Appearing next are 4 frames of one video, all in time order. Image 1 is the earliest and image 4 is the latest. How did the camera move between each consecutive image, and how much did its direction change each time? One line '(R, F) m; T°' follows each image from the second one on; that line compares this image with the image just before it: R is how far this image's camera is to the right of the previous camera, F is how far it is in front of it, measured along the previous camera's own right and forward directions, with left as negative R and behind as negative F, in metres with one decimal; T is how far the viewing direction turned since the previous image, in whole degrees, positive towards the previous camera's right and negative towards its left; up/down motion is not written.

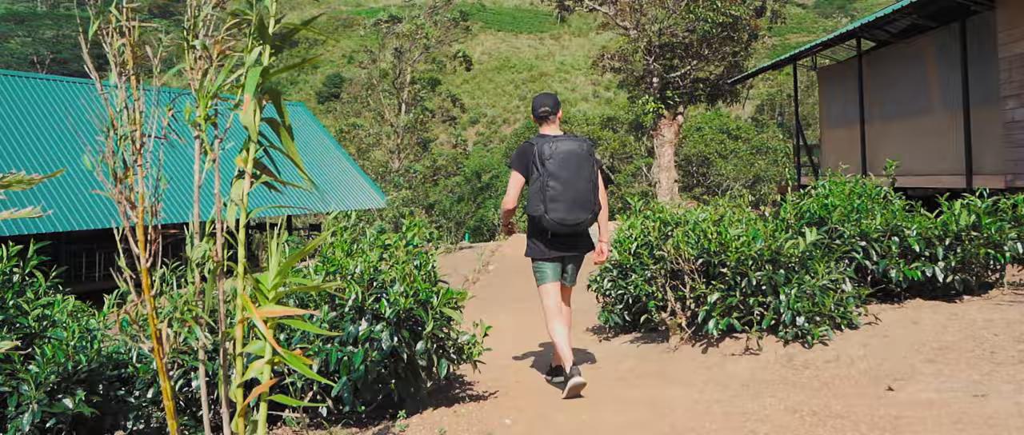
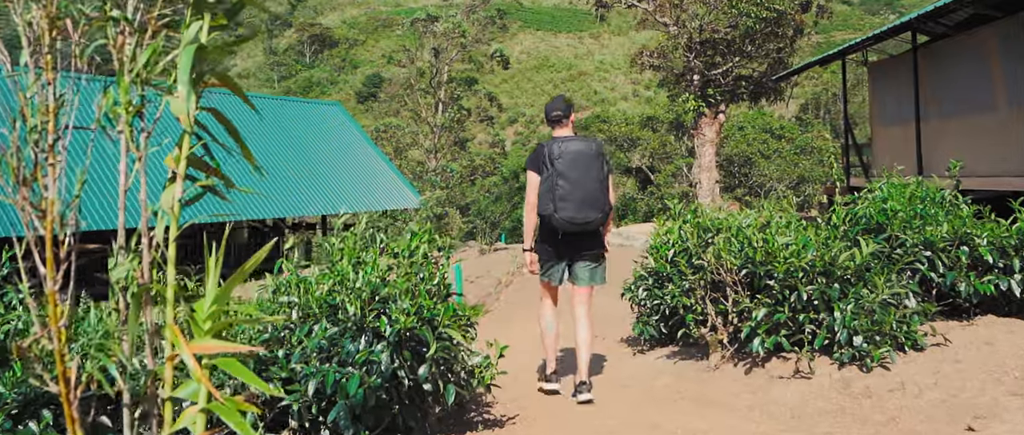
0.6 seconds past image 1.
(+0.1, +0.4) m; -3°
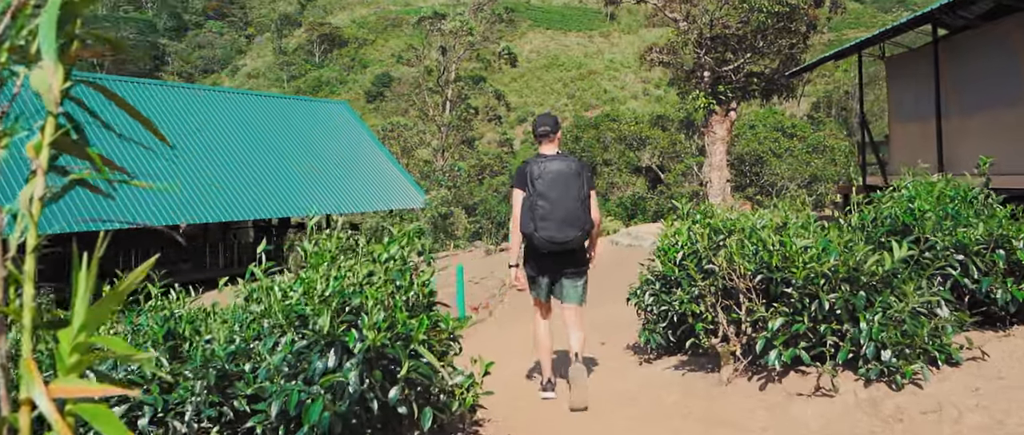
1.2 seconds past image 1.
(+0.1, +0.4) m; -1°
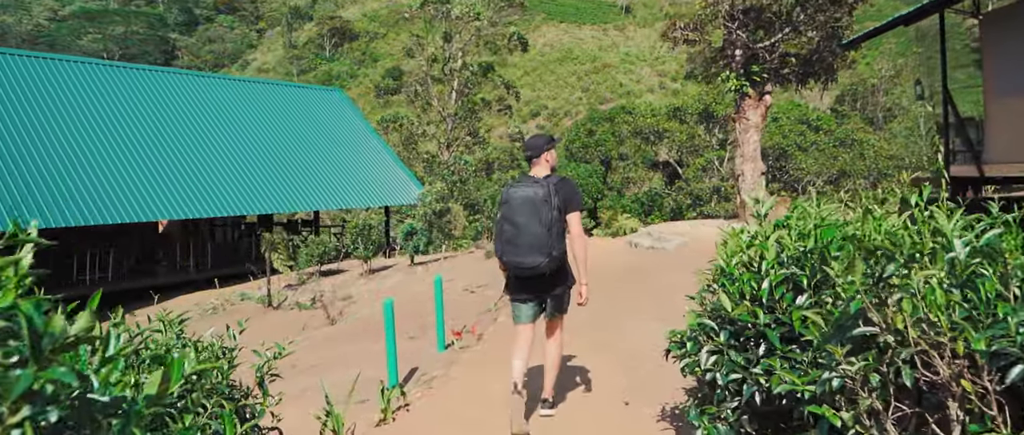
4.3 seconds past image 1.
(+0.2, +2.3) m; -1°
